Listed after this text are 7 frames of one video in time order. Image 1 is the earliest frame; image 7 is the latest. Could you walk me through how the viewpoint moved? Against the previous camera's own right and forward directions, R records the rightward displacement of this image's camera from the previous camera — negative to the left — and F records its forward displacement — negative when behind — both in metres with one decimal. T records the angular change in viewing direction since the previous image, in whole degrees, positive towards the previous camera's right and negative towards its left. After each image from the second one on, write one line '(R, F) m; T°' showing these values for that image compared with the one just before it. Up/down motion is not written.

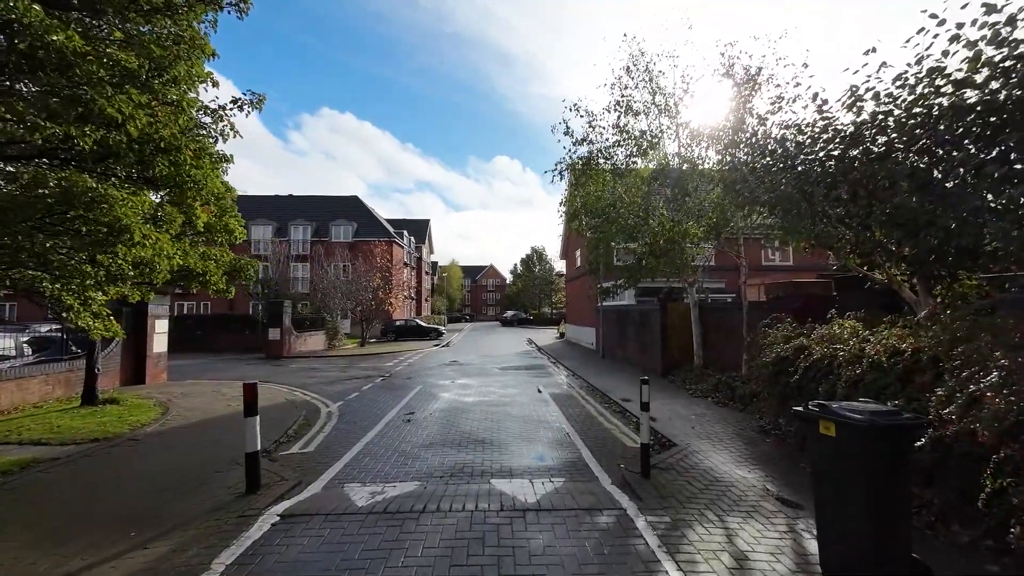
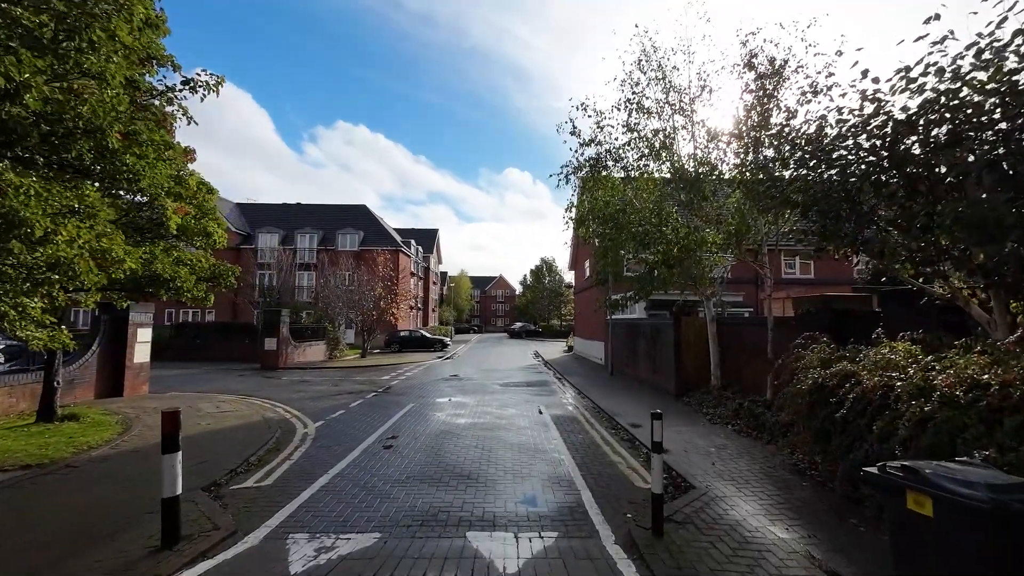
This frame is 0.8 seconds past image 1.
(+0.3, +1.0) m; -1°
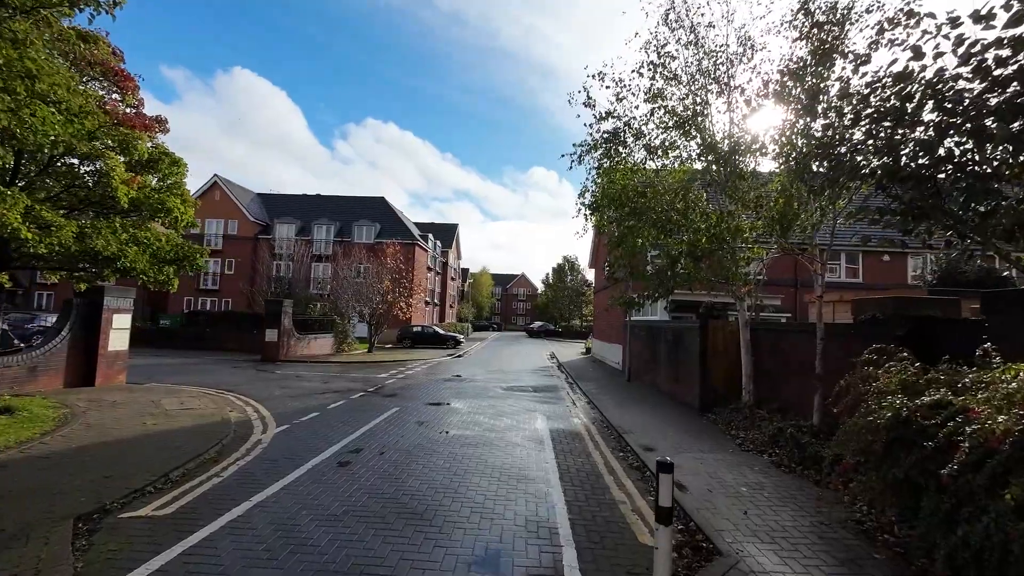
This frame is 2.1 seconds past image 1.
(+0.6, +1.5) m; -3°
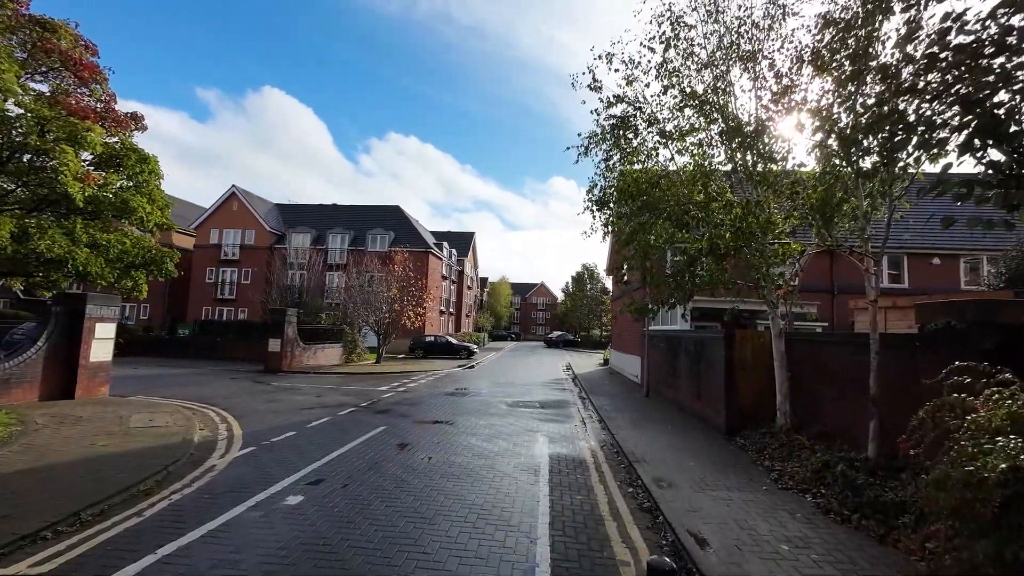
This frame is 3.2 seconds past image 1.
(+0.5, +1.1) m; -3°
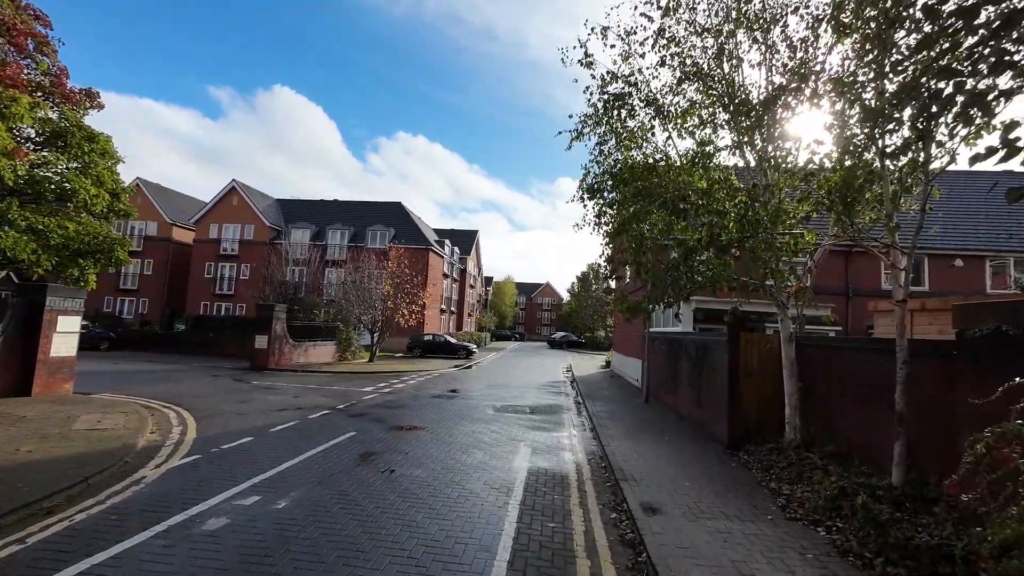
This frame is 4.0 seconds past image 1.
(+0.5, +0.9) m; -1°
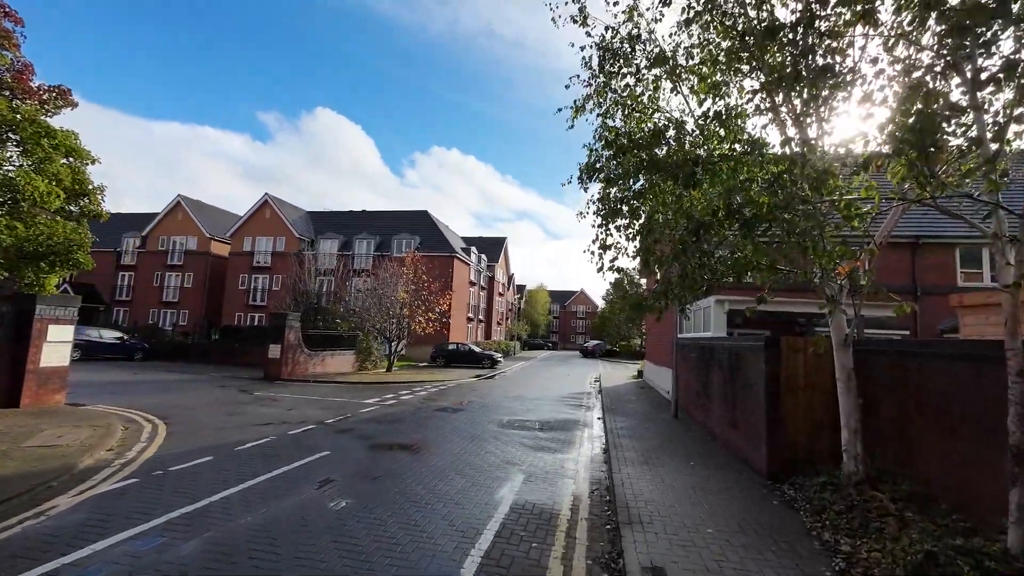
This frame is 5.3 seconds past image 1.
(+0.9, +1.3) m; -5°
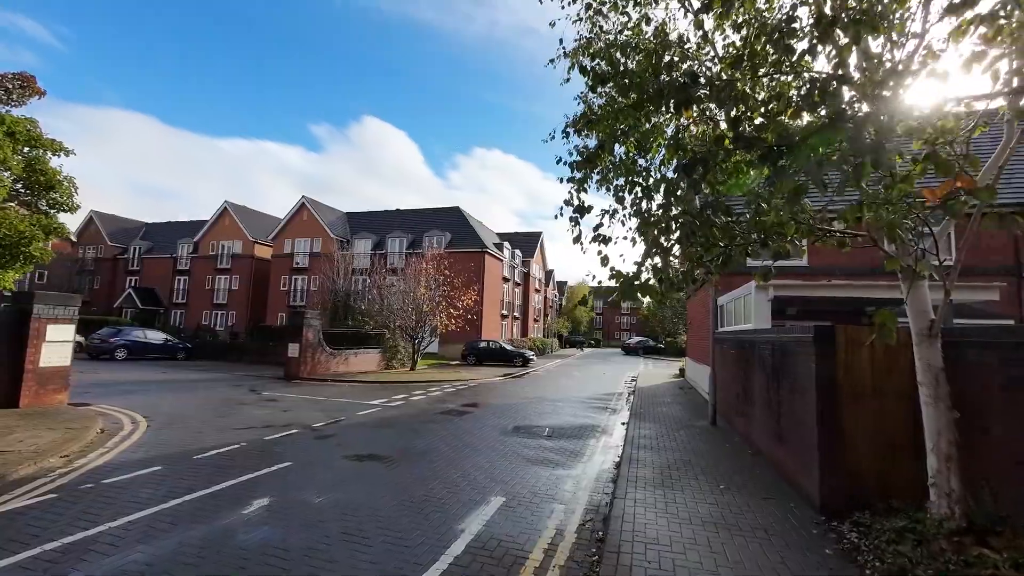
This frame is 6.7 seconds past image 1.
(+1.0, +1.4) m; -6°
